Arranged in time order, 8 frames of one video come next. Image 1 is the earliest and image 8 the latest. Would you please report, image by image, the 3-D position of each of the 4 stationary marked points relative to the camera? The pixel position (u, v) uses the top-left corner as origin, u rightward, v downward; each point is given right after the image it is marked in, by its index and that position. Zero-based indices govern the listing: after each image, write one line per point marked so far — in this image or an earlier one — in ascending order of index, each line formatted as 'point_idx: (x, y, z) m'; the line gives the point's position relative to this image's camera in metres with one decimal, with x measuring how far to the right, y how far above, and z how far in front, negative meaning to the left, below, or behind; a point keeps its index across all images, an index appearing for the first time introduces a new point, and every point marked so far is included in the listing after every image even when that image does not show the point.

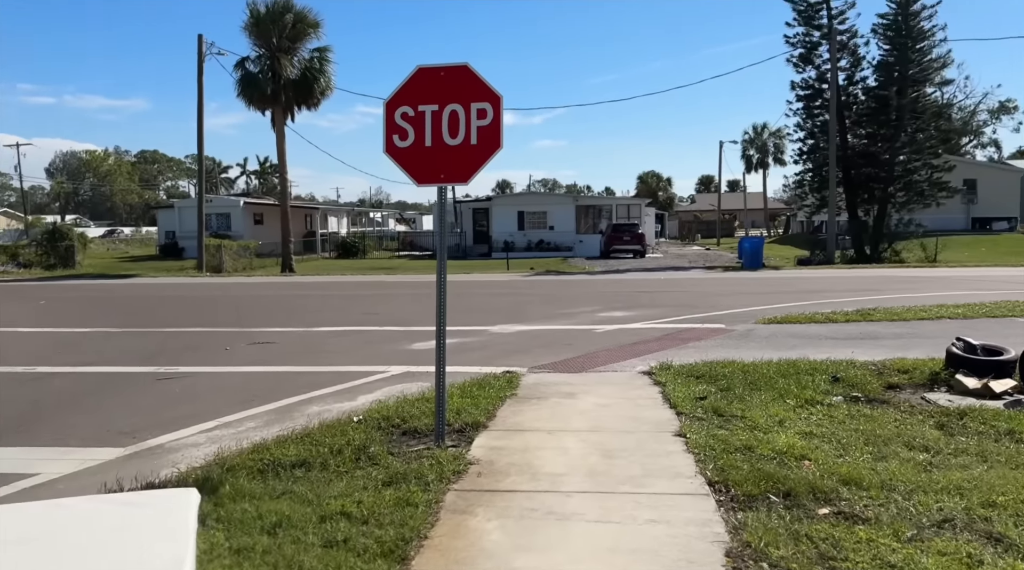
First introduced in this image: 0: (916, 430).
0: (+2.8, -1.0, +6.3) m
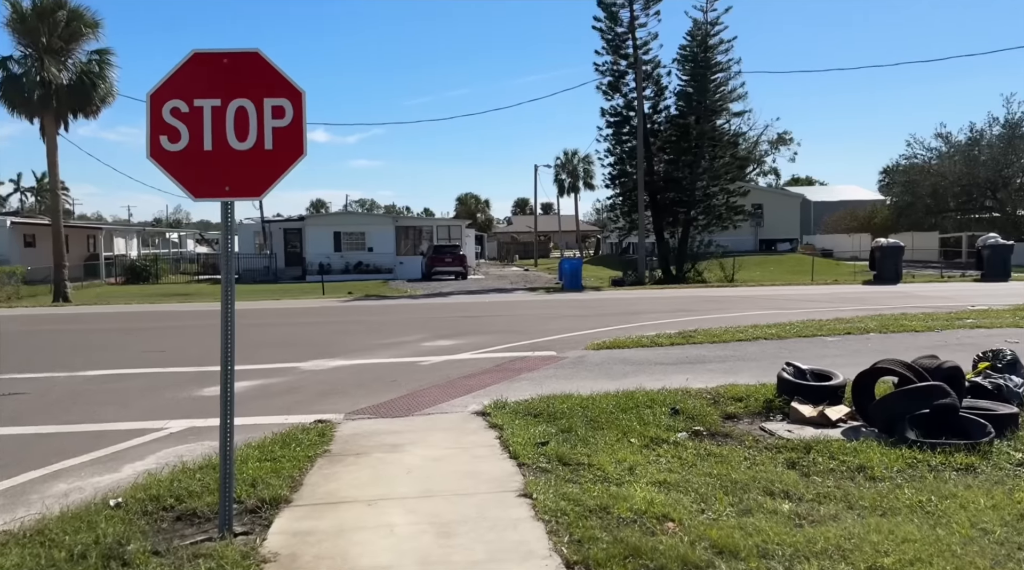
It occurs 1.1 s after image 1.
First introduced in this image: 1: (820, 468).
0: (+1.7, -1.2, +5.8) m
1: (+2.1, -1.2, +6.2) m
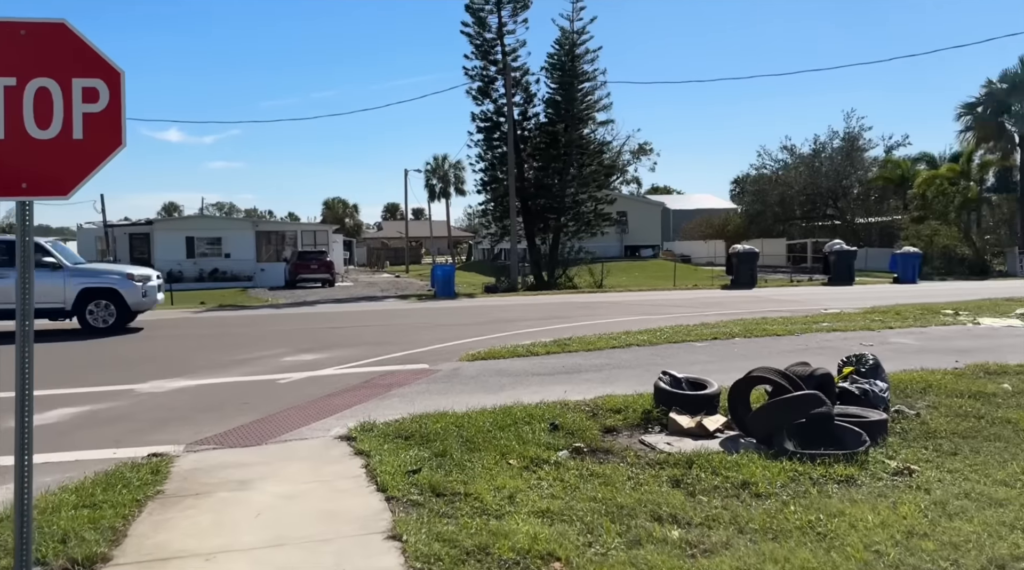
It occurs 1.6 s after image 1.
0: (+0.9, -1.3, +5.5) m
1: (+1.3, -1.3, +5.9) m
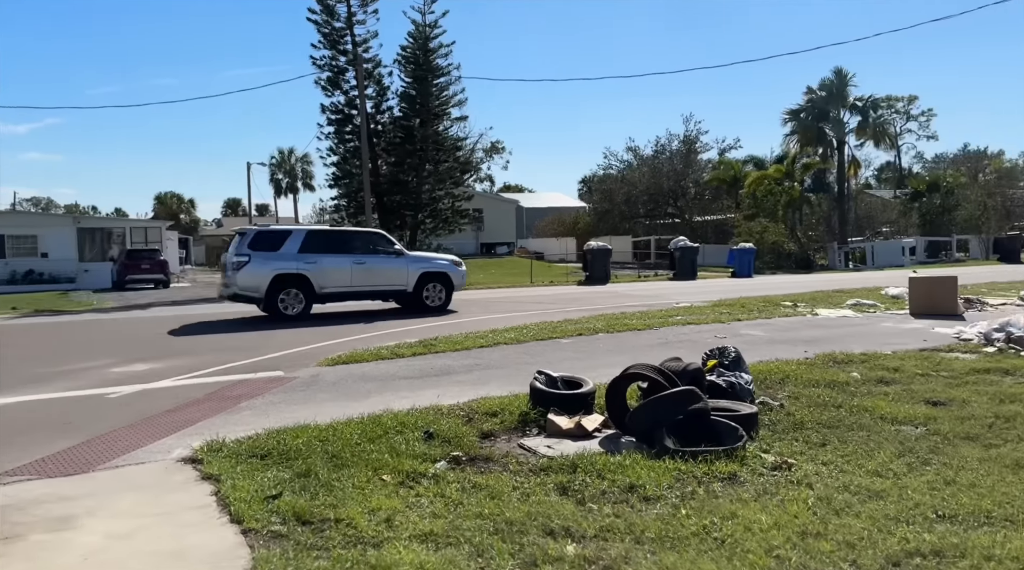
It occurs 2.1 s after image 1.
0: (+0.2, -1.2, +5.1) m
1: (+0.5, -1.3, +5.6) m
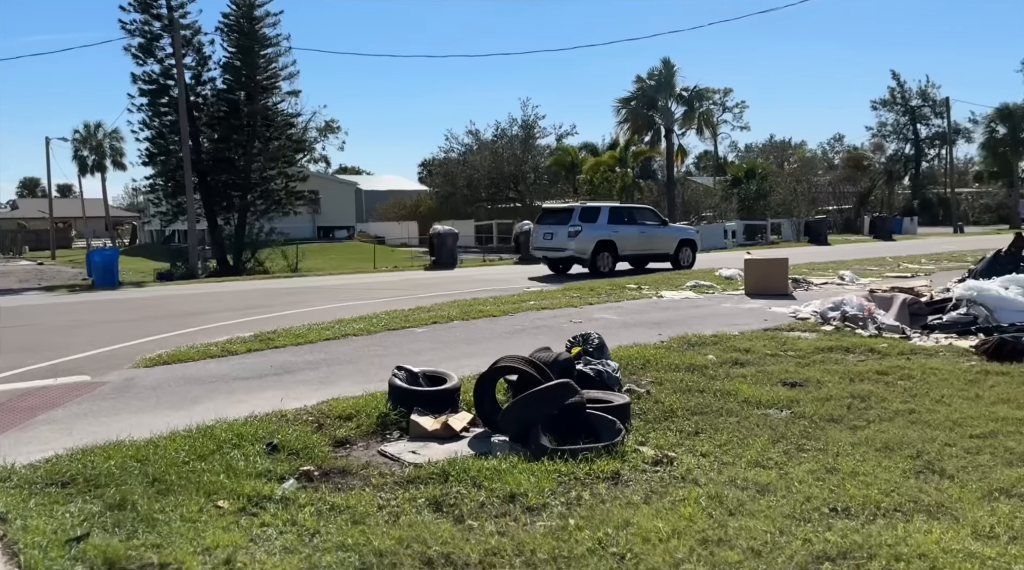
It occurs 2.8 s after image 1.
0: (-0.5, -1.2, +4.4) m
1: (-0.2, -1.2, +4.9) m
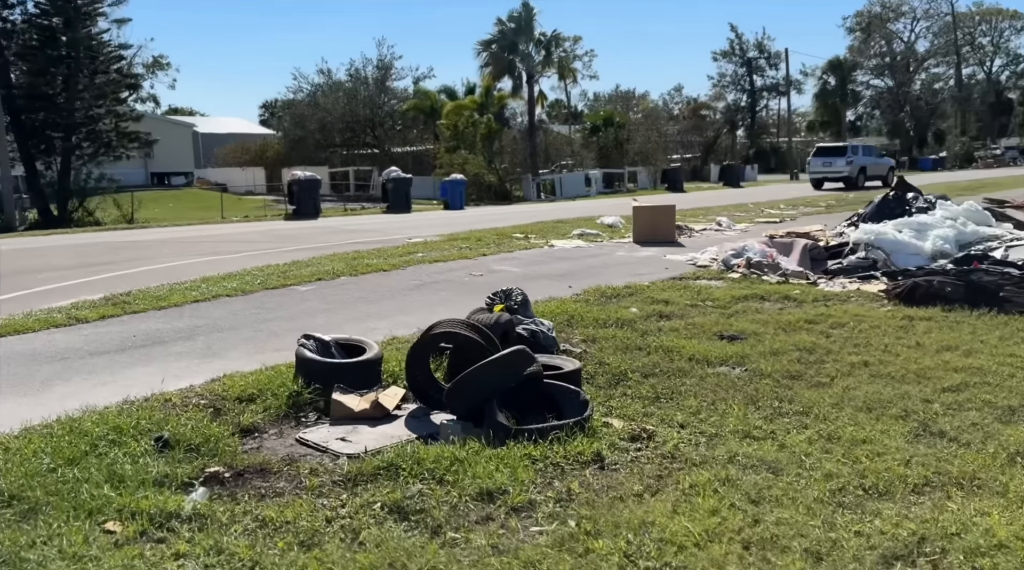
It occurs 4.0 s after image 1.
0: (-0.4, -1.0, +3.4) m
1: (-0.3, -1.0, +3.9) m
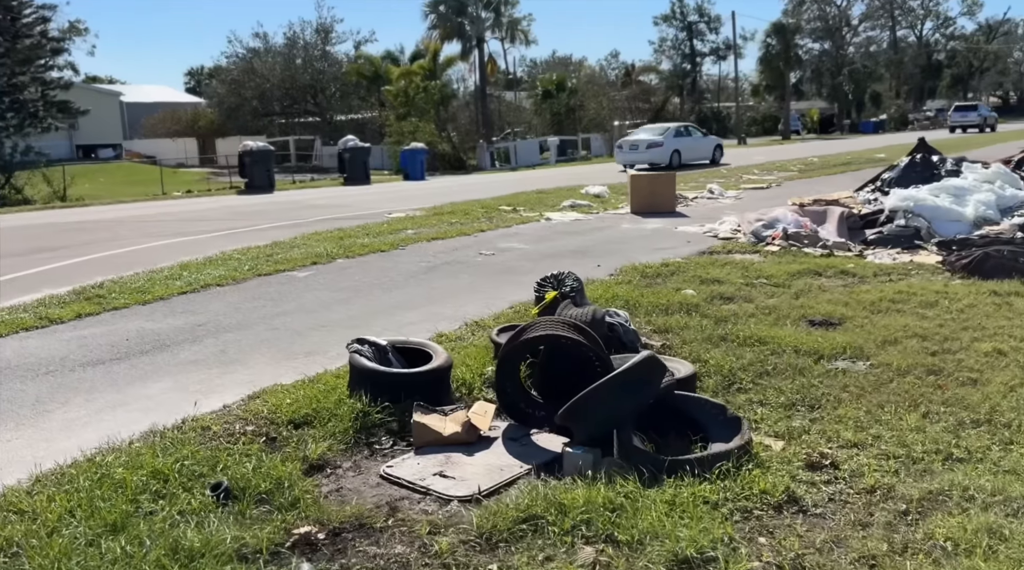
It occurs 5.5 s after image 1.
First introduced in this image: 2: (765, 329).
0: (+0.5, -1.0, +2.3) m
1: (+0.6, -1.0, +2.8) m
2: (+2.0, -0.3, +7.2) m
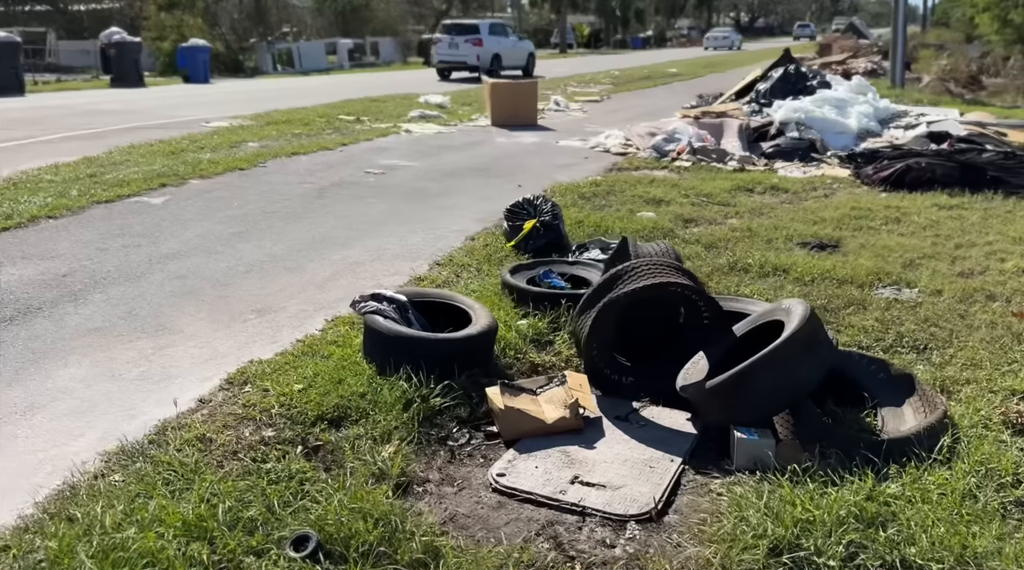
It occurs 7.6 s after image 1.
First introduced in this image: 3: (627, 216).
0: (+1.7, -1.0, +1.4) m
1: (+1.6, -0.9, +1.9) m
2: (+1.8, +0.2, +6.5) m
3: (+1.0, +0.6, +7.7) m
